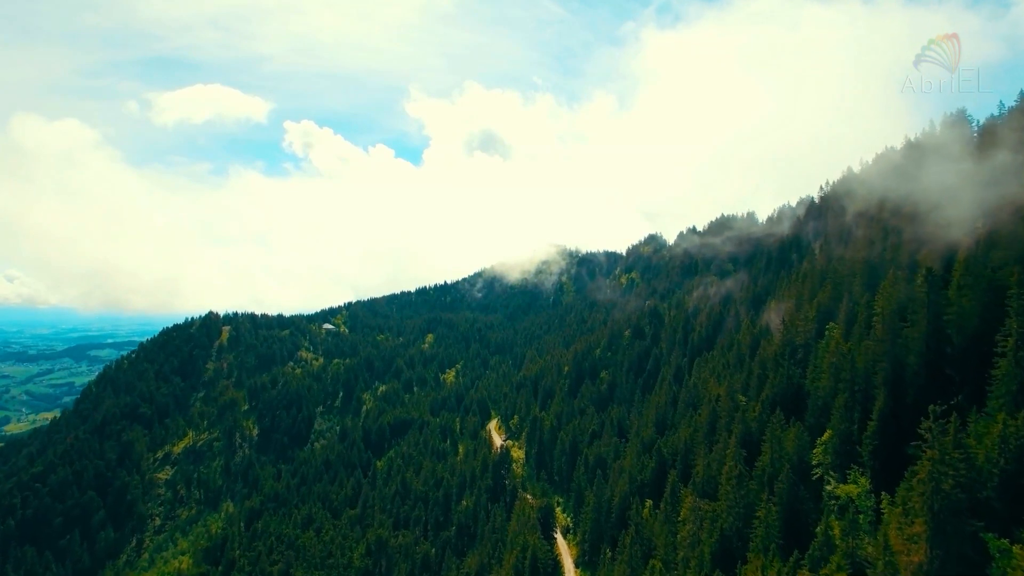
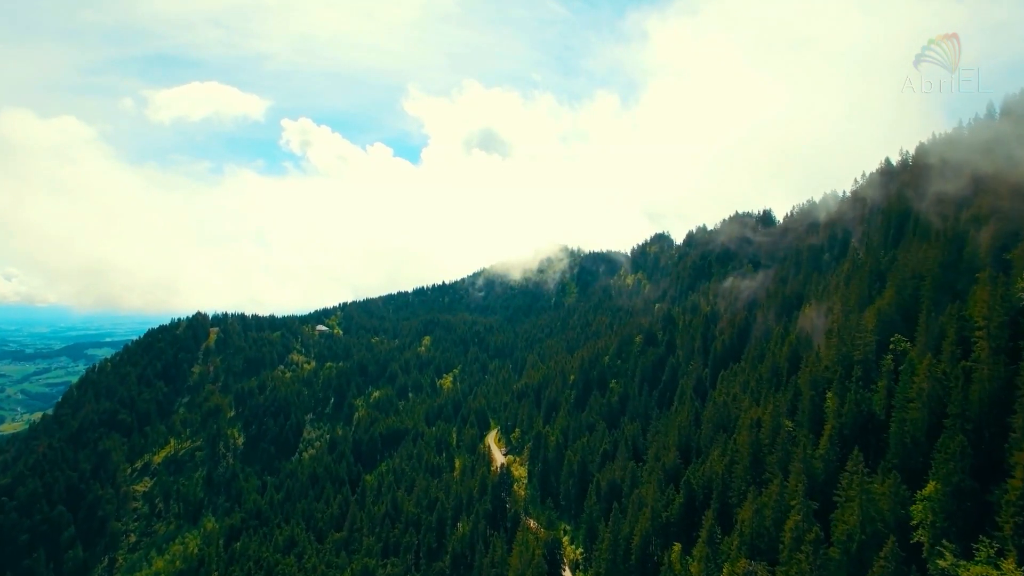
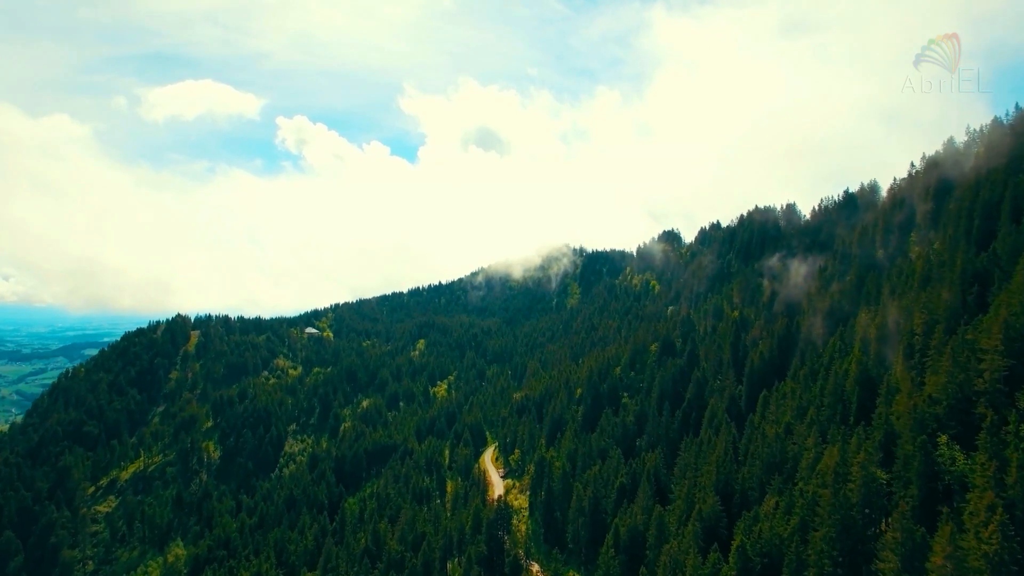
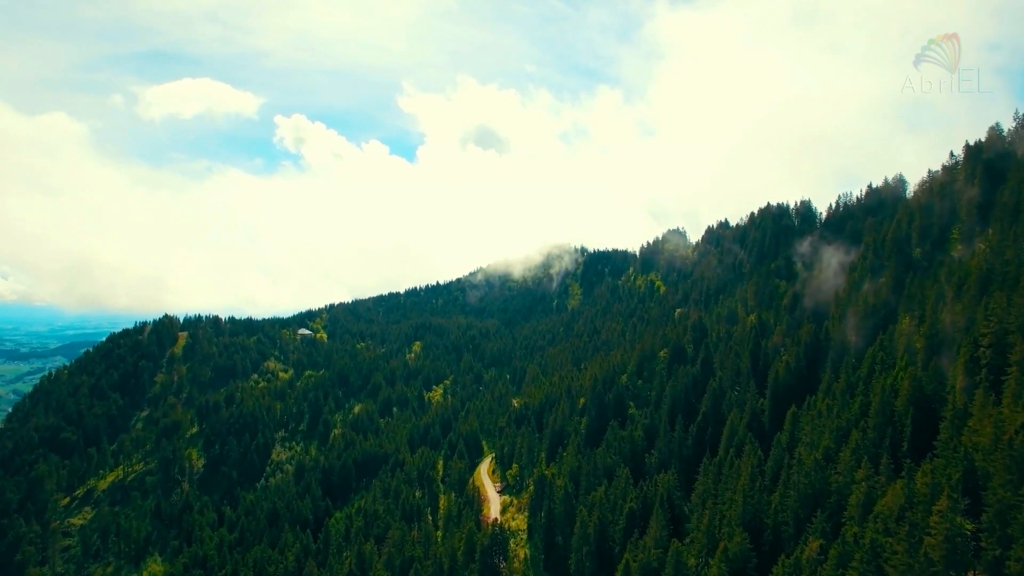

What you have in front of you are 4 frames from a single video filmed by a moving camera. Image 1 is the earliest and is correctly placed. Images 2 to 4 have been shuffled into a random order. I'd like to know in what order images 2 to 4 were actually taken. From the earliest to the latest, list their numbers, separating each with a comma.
2, 3, 4
